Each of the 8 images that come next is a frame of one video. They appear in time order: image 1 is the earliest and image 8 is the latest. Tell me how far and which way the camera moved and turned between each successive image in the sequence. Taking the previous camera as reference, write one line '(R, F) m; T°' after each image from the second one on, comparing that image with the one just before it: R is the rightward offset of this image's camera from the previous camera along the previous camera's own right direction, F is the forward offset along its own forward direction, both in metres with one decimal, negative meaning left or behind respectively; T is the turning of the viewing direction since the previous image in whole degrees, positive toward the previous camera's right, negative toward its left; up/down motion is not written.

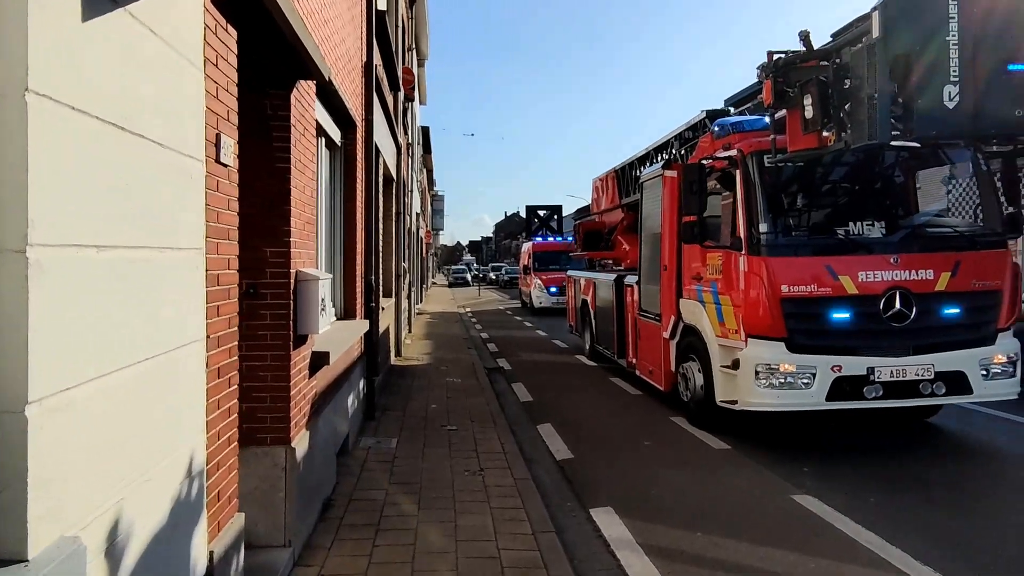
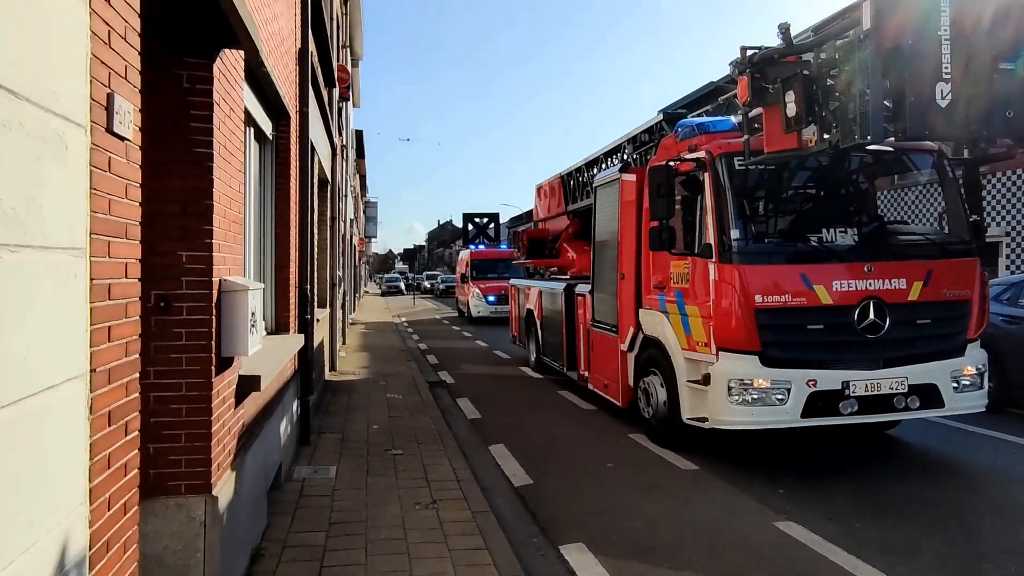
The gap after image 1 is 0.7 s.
(-0.2, +0.6) m; +6°
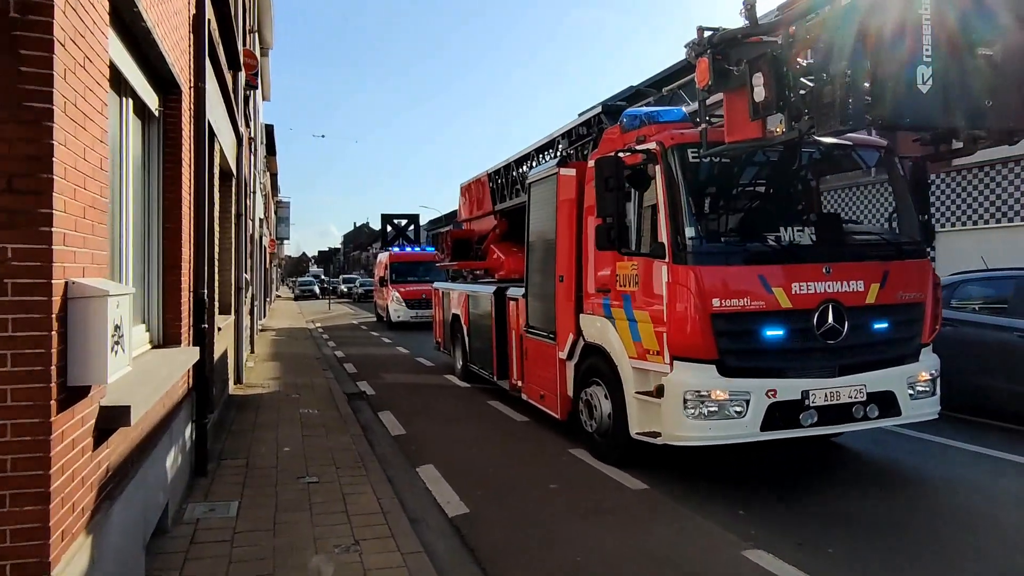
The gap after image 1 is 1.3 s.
(-0.1, +0.7) m; +7°
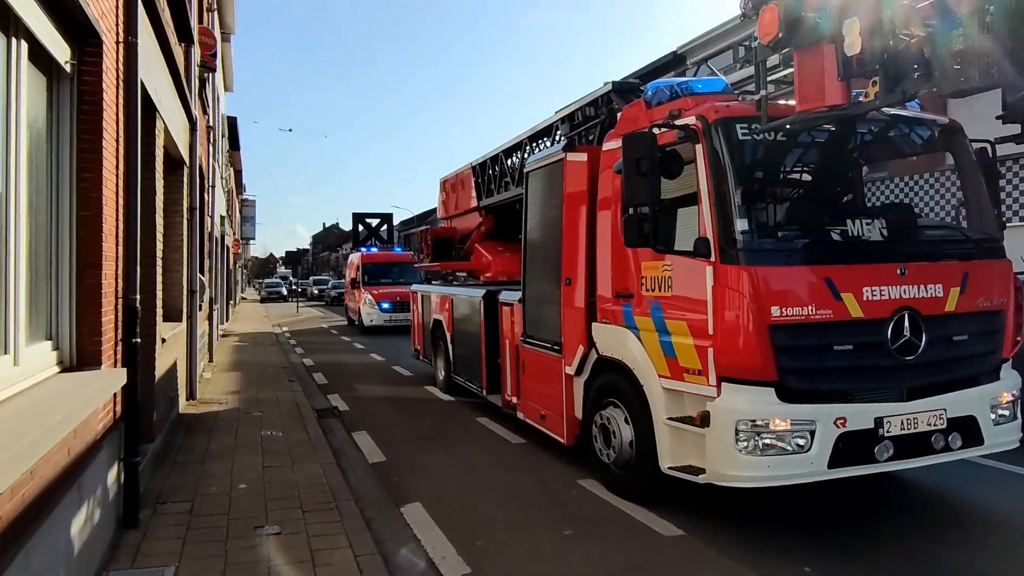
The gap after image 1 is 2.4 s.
(-0.2, +1.0) m; +2°
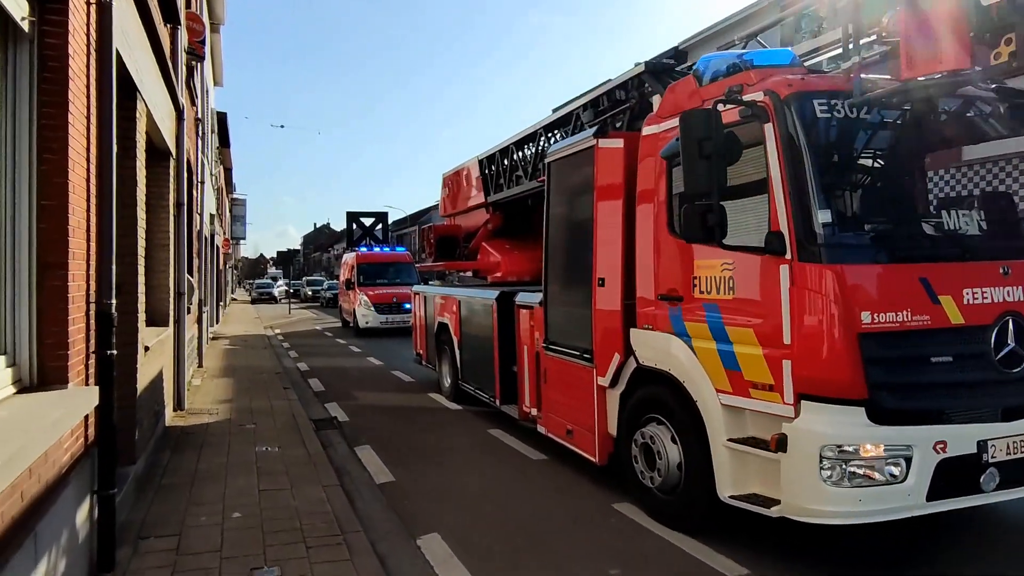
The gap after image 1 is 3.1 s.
(-0.3, +0.6) m; +1°
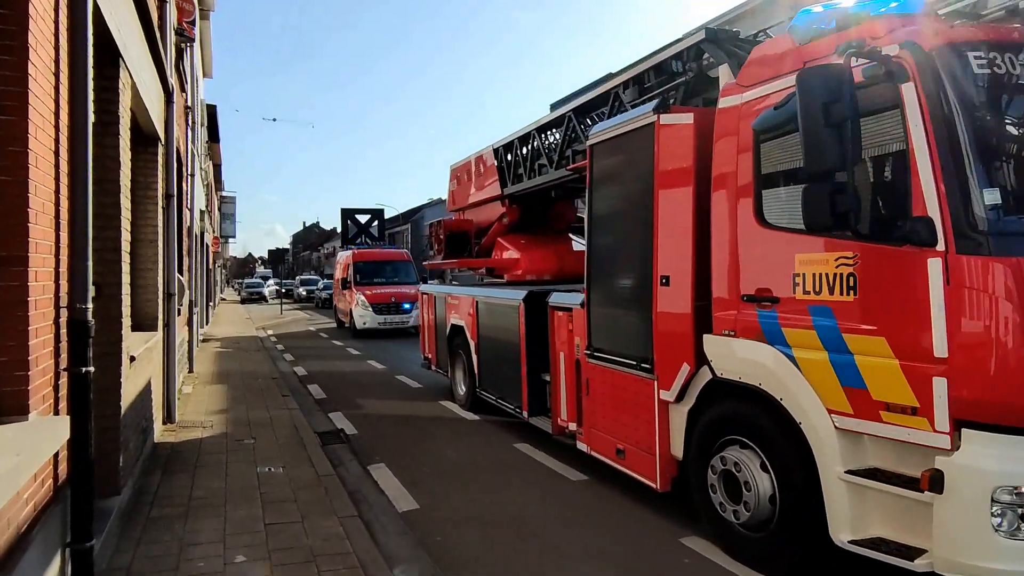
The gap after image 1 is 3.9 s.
(-0.4, +0.8) m; +1°
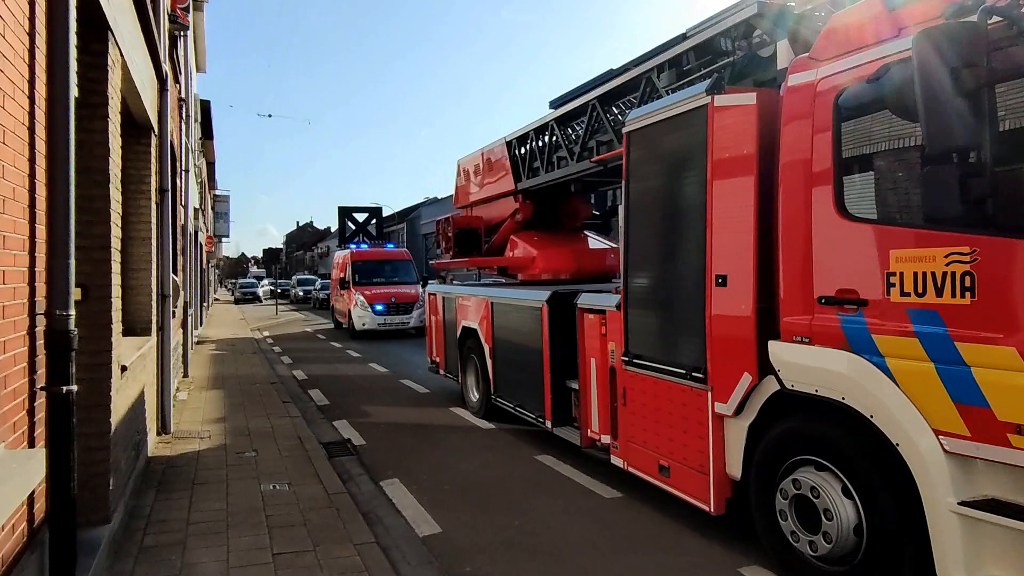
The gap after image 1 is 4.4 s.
(-0.3, +0.5) m; +1°
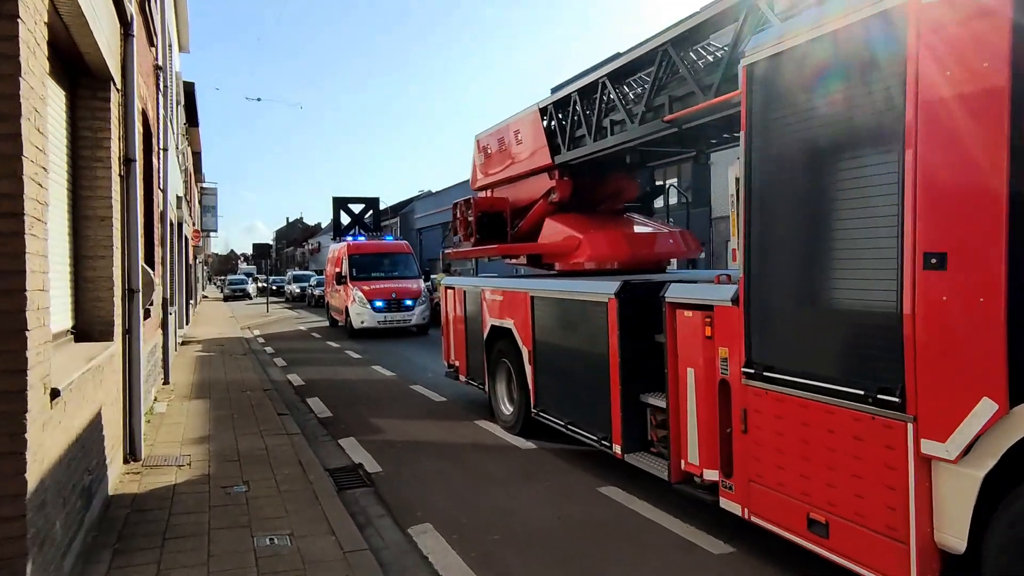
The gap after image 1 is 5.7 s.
(-0.5, +1.4) m; +1°
